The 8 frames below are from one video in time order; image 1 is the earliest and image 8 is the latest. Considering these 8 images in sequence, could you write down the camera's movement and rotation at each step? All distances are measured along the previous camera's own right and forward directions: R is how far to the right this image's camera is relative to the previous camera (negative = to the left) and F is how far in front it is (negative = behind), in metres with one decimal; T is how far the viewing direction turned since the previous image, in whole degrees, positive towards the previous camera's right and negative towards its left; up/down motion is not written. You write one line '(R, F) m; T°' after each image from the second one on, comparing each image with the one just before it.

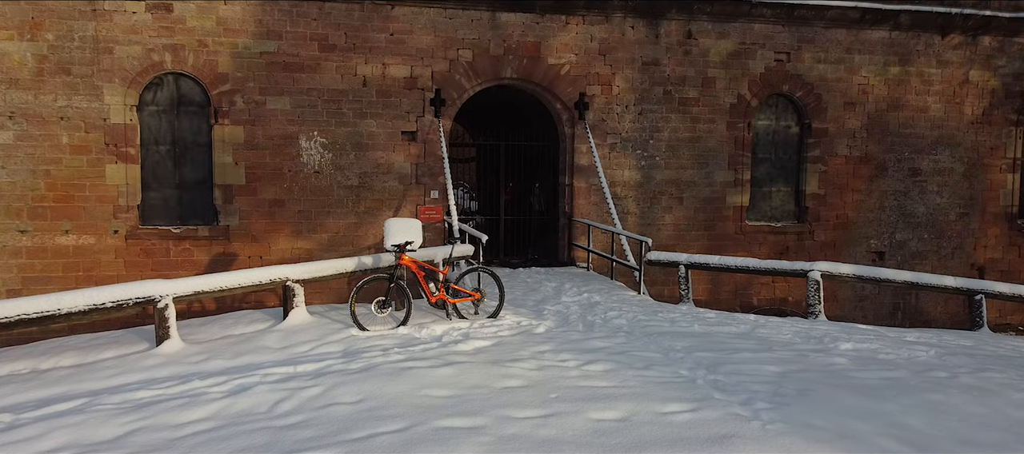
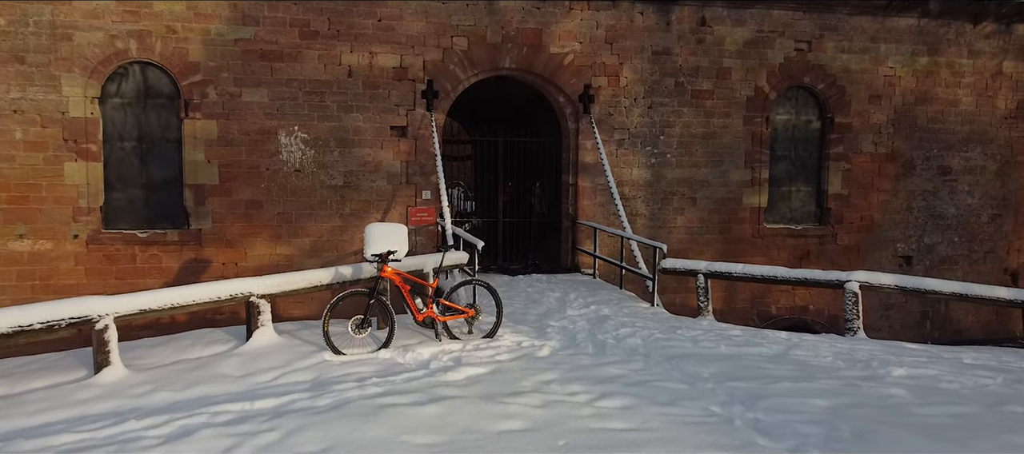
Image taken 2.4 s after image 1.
(0.0, +0.8) m; 0°
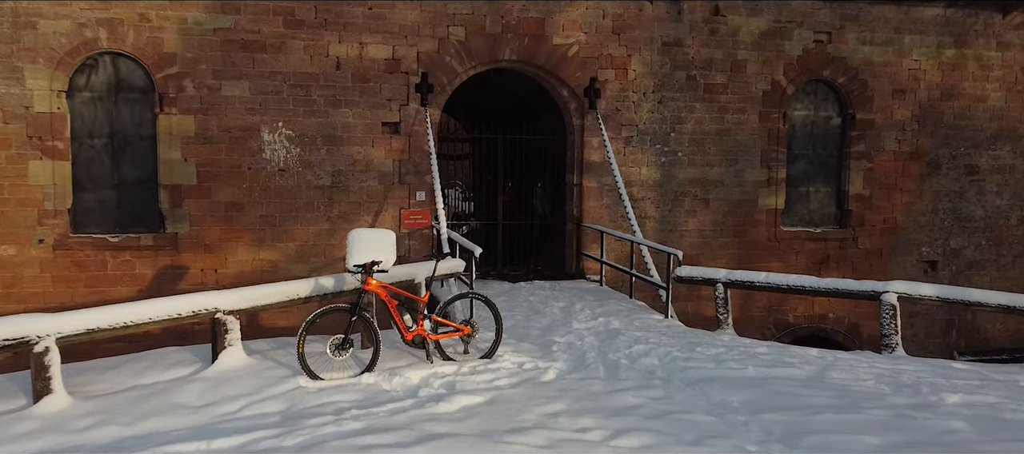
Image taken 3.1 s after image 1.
(0.0, +0.6) m; 0°
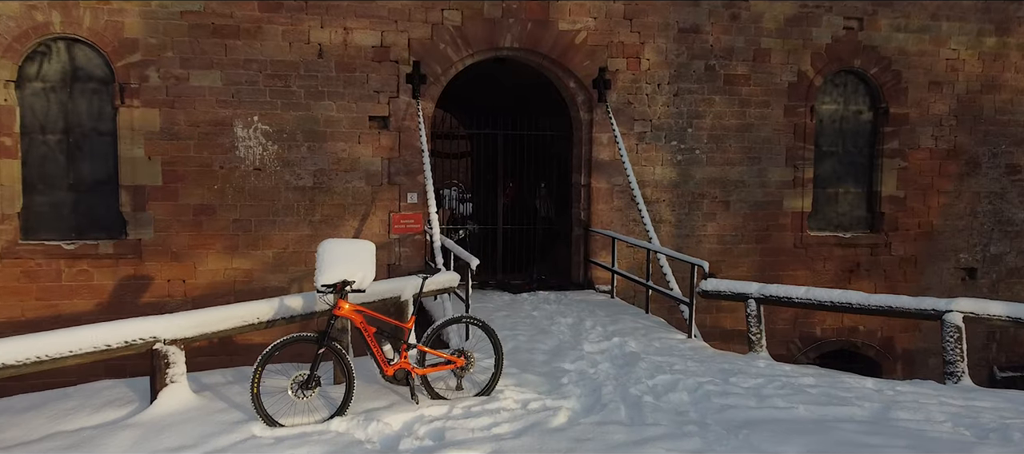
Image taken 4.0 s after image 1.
(0.0, +0.8) m; 0°
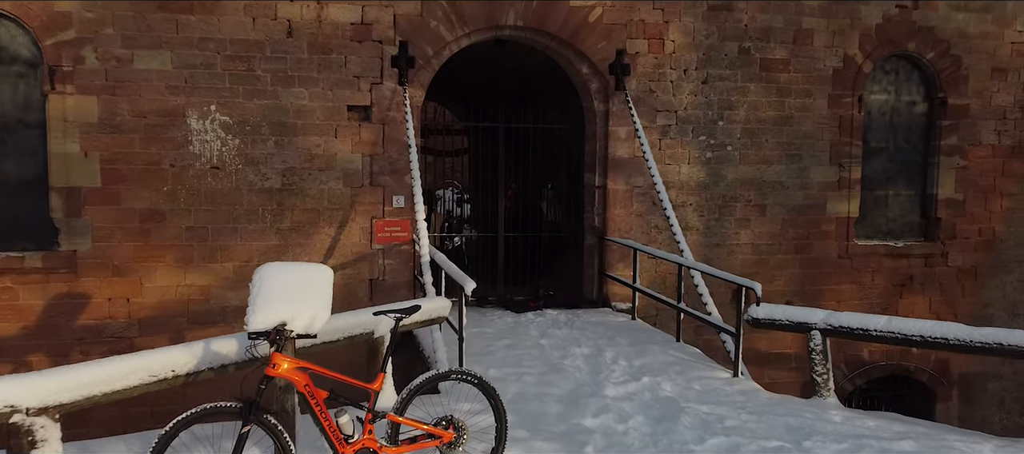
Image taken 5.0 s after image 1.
(0.0, +1.0) m; 0°
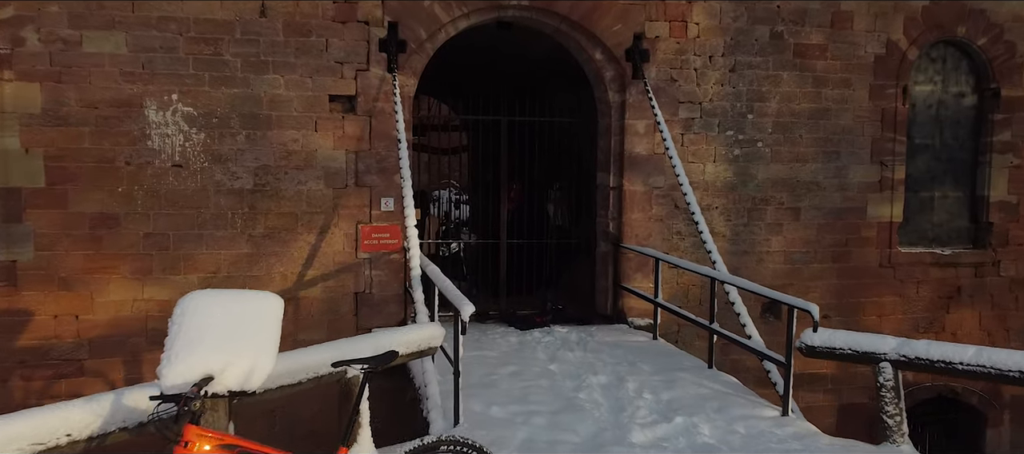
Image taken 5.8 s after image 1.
(0.0, +0.7) m; 0°
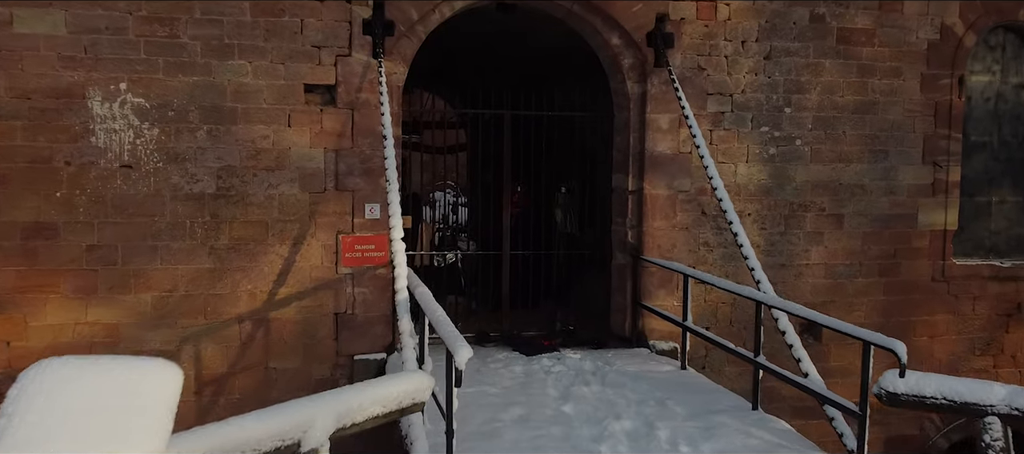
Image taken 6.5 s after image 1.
(0.0, +0.7) m; 0°
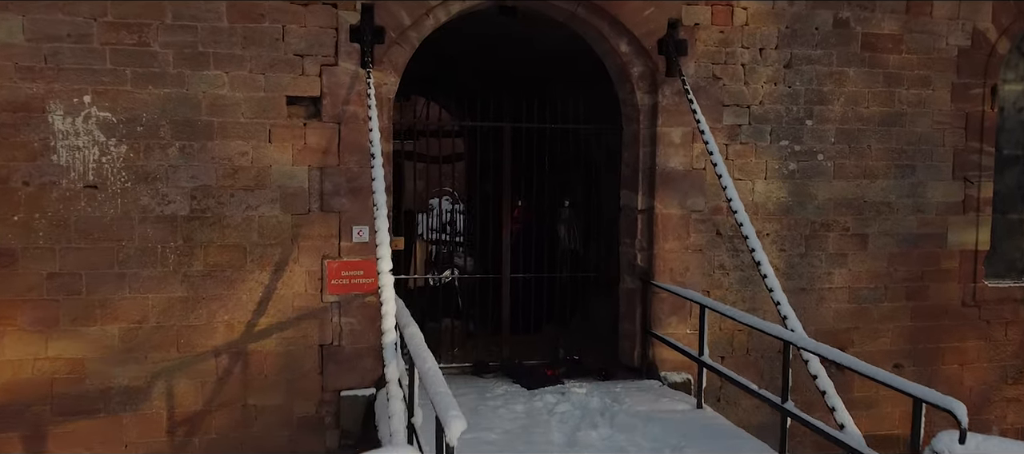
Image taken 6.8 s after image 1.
(0.0, +0.4) m; 0°
